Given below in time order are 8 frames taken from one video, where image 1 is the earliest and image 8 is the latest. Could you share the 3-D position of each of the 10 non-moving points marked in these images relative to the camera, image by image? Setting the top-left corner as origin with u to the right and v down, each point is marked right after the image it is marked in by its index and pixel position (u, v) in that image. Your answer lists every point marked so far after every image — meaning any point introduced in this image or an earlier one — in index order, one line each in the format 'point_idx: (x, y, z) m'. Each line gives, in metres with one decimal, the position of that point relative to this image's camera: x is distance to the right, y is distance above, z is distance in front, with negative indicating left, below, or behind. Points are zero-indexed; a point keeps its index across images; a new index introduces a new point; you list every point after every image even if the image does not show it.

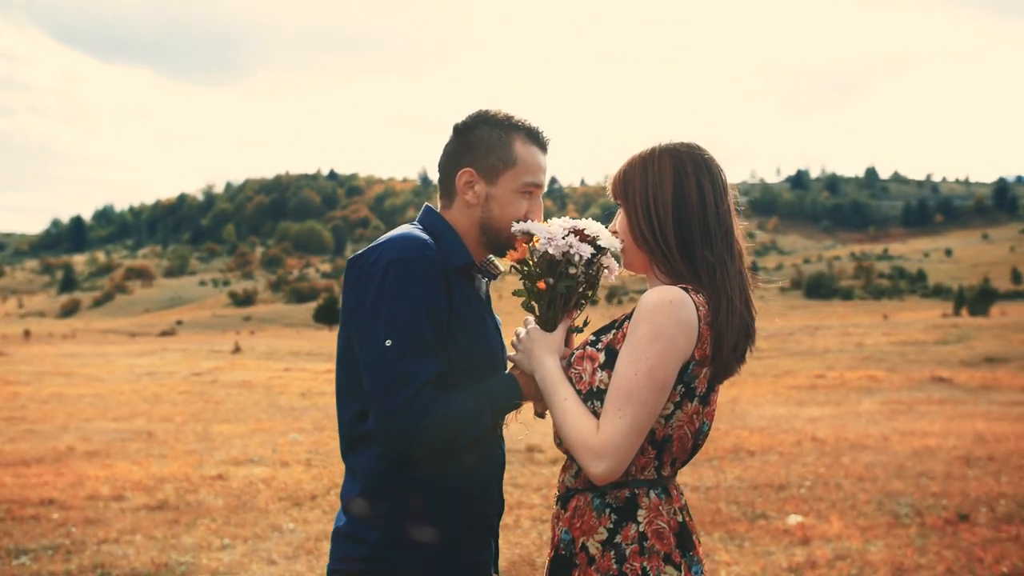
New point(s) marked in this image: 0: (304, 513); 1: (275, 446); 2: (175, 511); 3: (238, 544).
0: (-1.8, -1.9, +10.2) m
1: (-3.6, -2.3, +16.8) m
2: (-3.1, -2.0, +10.6) m
3: (-2.0, -1.9, +8.6) m
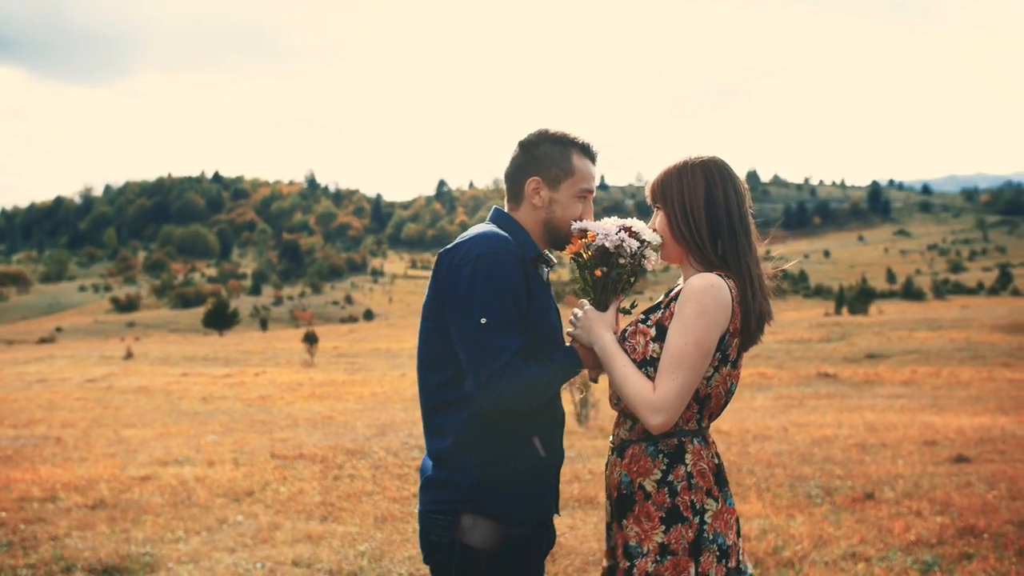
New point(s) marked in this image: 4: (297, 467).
0: (-2.4, -1.9, +10.4) m
1: (-4.8, -2.3, +16.8) m
2: (-3.7, -2.0, +10.7) m
3: (-2.5, -1.9, +8.9) m
4: (-2.6, -2.1, +13.7) m
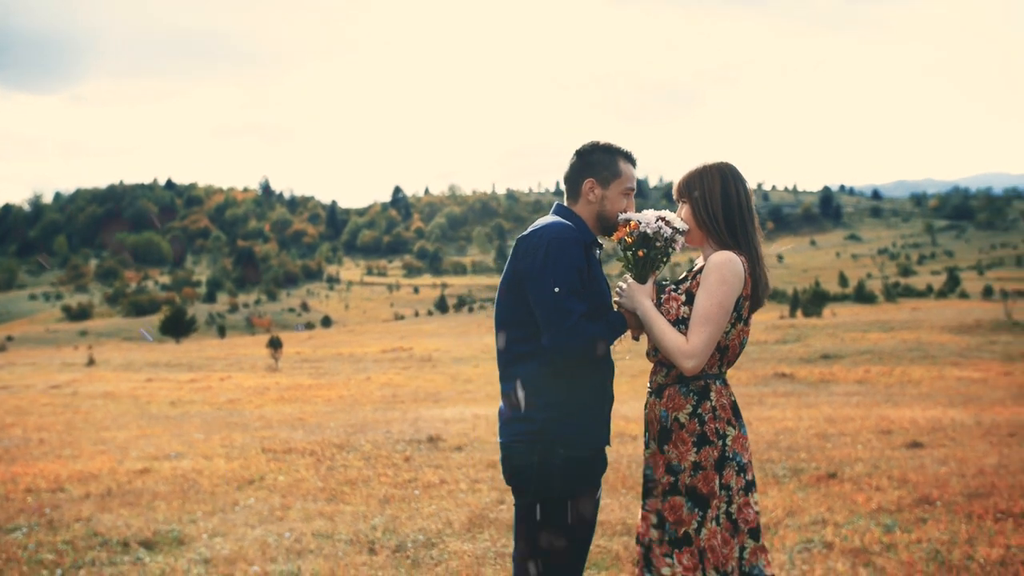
0: (-2.5, -1.9, +11.1) m
1: (-5.2, -2.4, +17.4) m
2: (-3.8, -2.0, +11.3) m
3: (-2.5, -1.8, +9.5) m
4: (-2.8, -2.1, +14.3) m
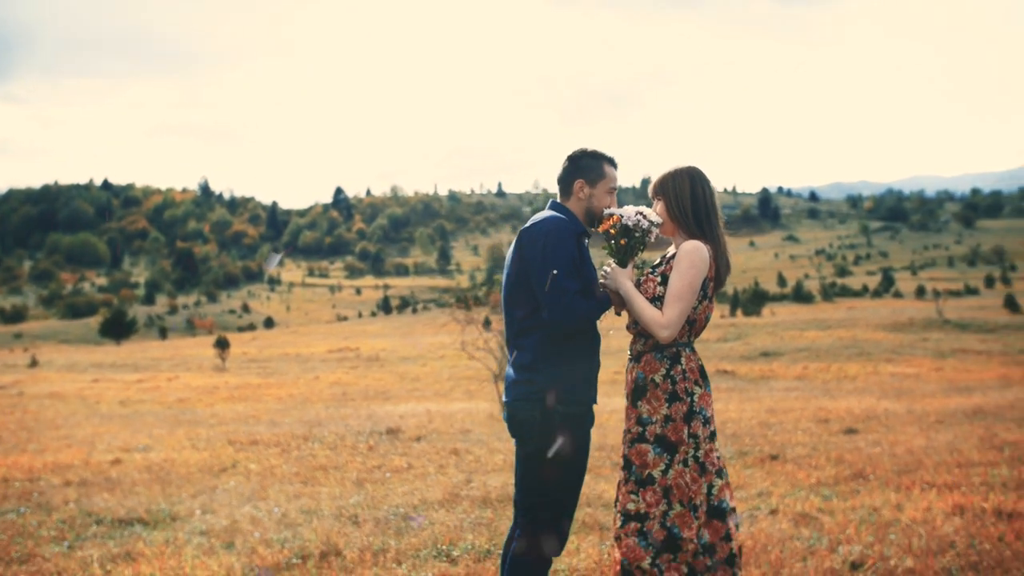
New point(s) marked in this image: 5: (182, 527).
0: (-2.8, -1.9, +11.6) m
1: (-5.8, -2.3, +17.8) m
2: (-4.2, -2.0, +11.8) m
3: (-2.8, -1.8, +10.1) m
4: (-3.3, -2.0, +14.8) m
5: (-2.3, -1.7, +8.2) m
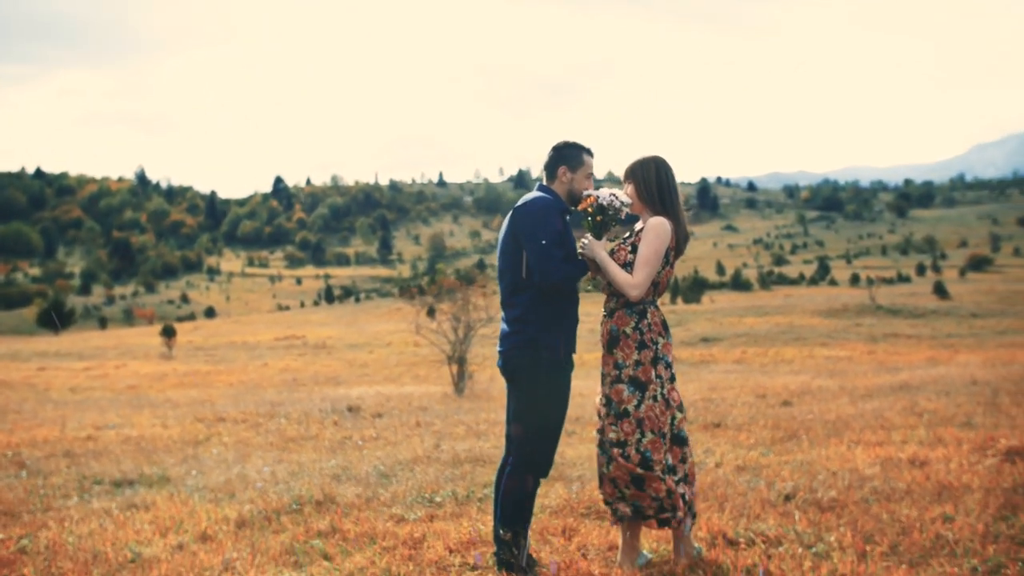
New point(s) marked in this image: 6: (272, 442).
0: (-3.2, -1.7, +12.3) m
1: (-6.5, -2.1, +18.3) m
2: (-4.6, -1.8, +12.5) m
3: (-3.1, -1.6, +10.8) m
4: (-3.9, -1.8, +15.5) m
5: (-2.6, -1.5, +8.9) m
6: (-2.5, -1.6, +12.4) m
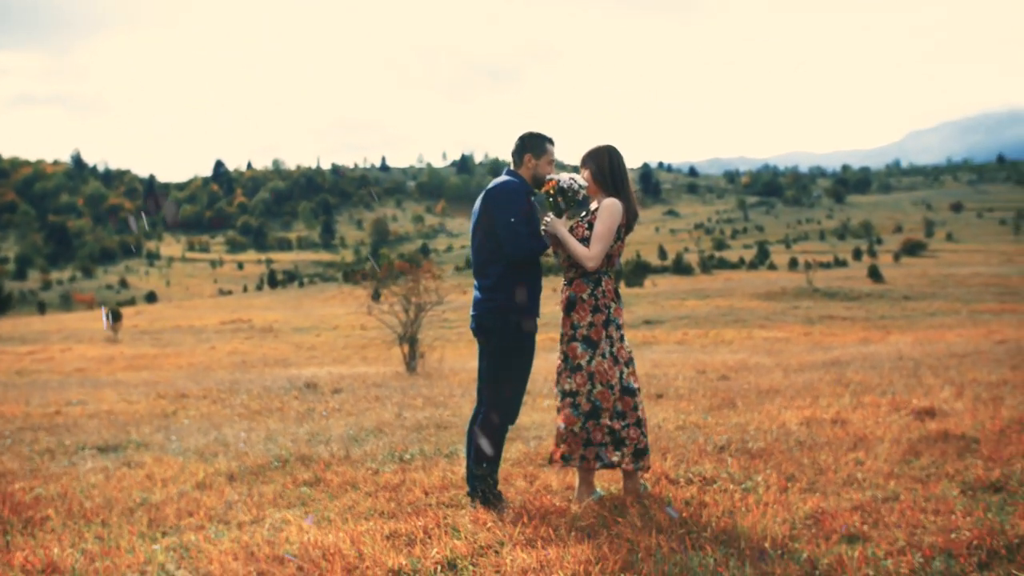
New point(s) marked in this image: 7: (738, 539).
0: (-3.7, -1.4, +13.0) m
1: (-7.3, -1.8, +18.8) m
2: (-5.1, -1.5, +13.0) m
3: (-3.5, -1.4, +11.4) m
4: (-4.5, -1.6, +16.1) m
5: (-2.9, -1.3, +9.6) m
6: (-3.0, -1.4, +13.1) m
7: (+0.9, -1.0, +4.7) m
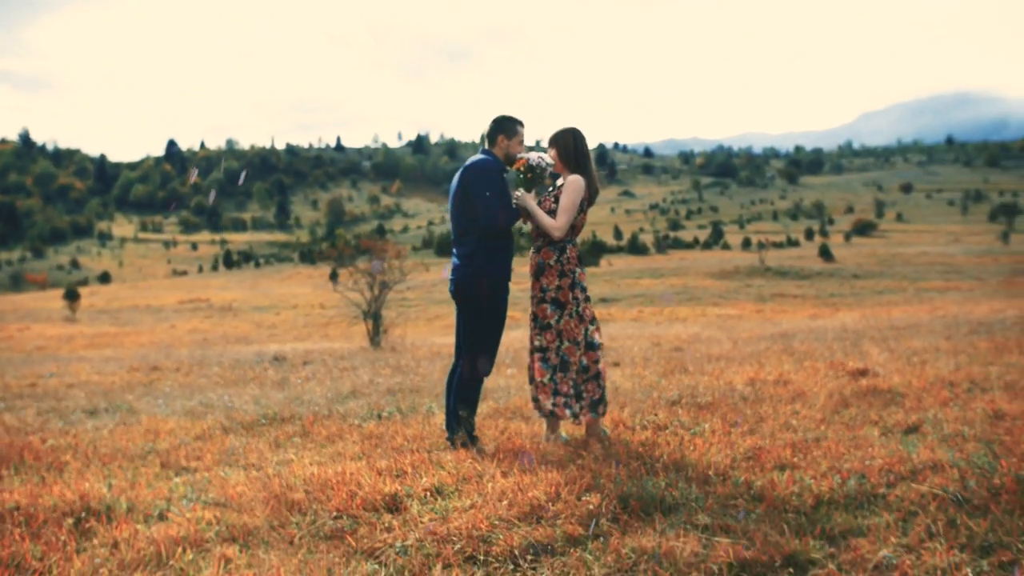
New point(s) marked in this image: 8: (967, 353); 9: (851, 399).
0: (-4.1, -1.1, +13.5) m
1: (-7.9, -1.4, +19.2) m
2: (-5.5, -1.2, +13.6) m
3: (-3.9, -1.1, +12.0) m
4: (-5.0, -1.2, +16.7) m
5: (-3.2, -1.1, +10.2) m
6: (-3.4, -1.1, +13.7) m
7: (+0.8, -0.8, +5.5) m
8: (+4.8, -0.7, +12.3) m
9: (+2.3, -0.8, +8.1) m
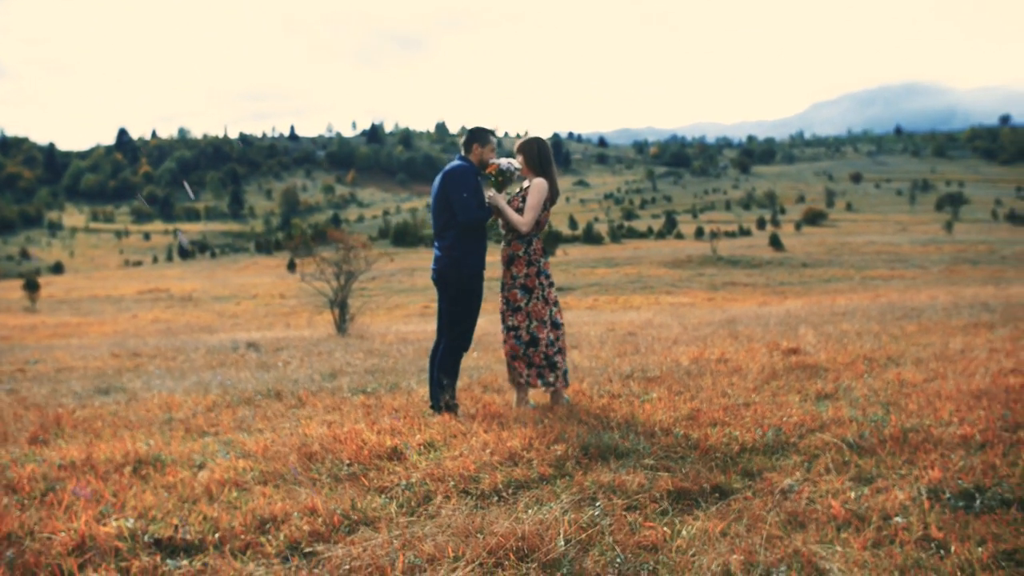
0: (-4.5, -1.0, +14.5) m
1: (-8.6, -1.2, +20.0) m
2: (-5.9, -1.1, +14.4) m
3: (-4.2, -1.0, +13.0) m
4: (-5.6, -1.1, +17.6) m
5: (-3.5, -1.0, +11.2) m
6: (-3.9, -1.0, +14.7) m
7: (+0.7, -0.8, +6.6) m
8: (+4.4, -0.5, +13.5) m
9: (+2.1, -0.7, +9.3) m
